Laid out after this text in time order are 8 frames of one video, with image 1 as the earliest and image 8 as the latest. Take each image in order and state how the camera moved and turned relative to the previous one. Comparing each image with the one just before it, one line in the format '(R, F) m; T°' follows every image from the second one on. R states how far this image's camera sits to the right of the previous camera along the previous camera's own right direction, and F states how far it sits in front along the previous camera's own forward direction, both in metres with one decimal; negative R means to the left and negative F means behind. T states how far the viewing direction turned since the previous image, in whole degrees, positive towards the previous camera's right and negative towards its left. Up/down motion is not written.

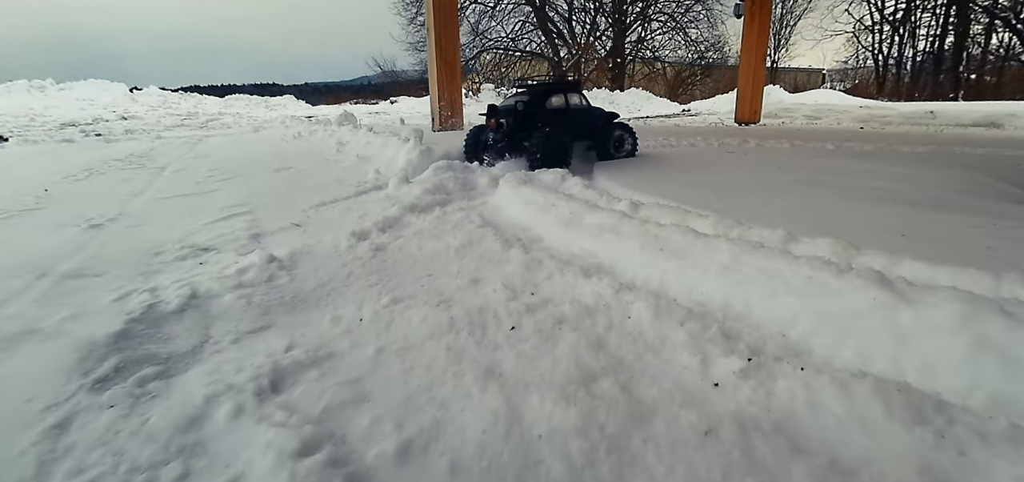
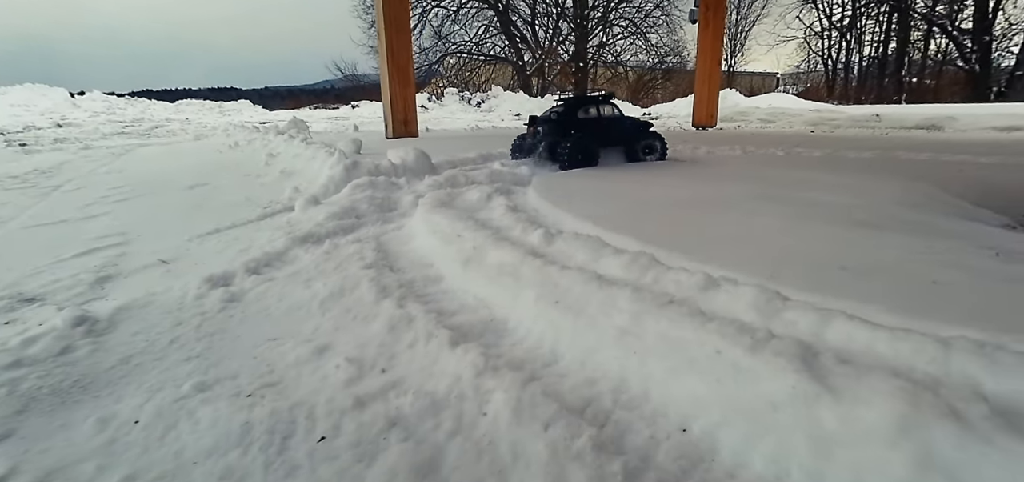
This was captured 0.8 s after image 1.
(+0.2, +0.2) m; +4°
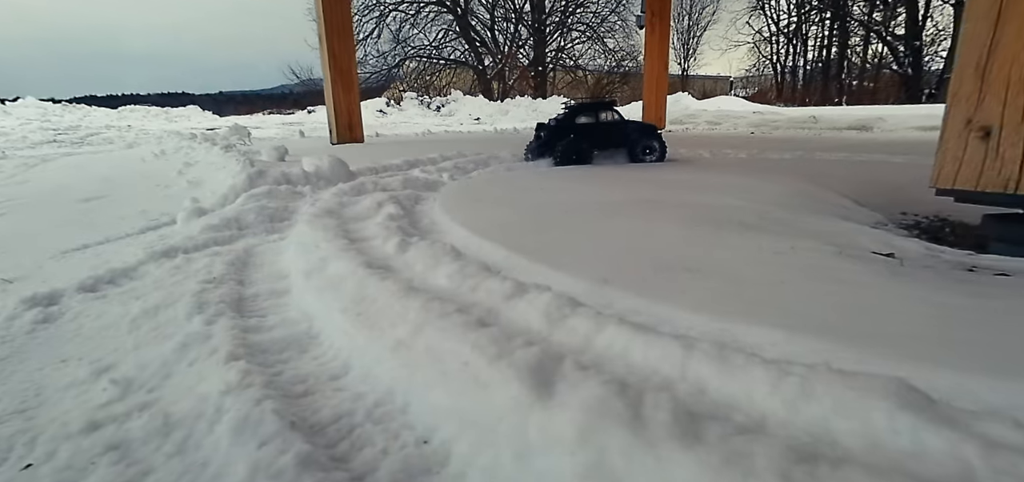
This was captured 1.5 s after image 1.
(+0.3, 0.0) m; +4°
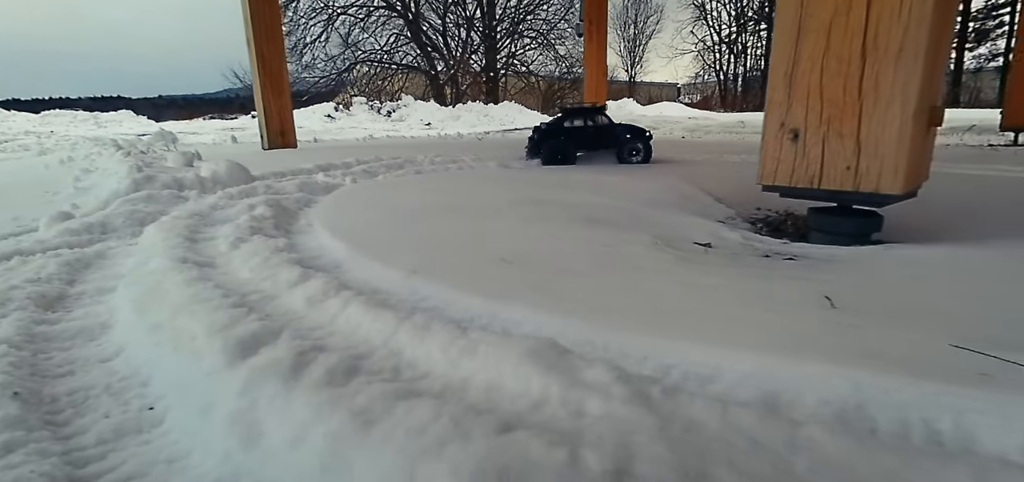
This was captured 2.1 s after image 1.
(+0.4, -0.1) m; +5°
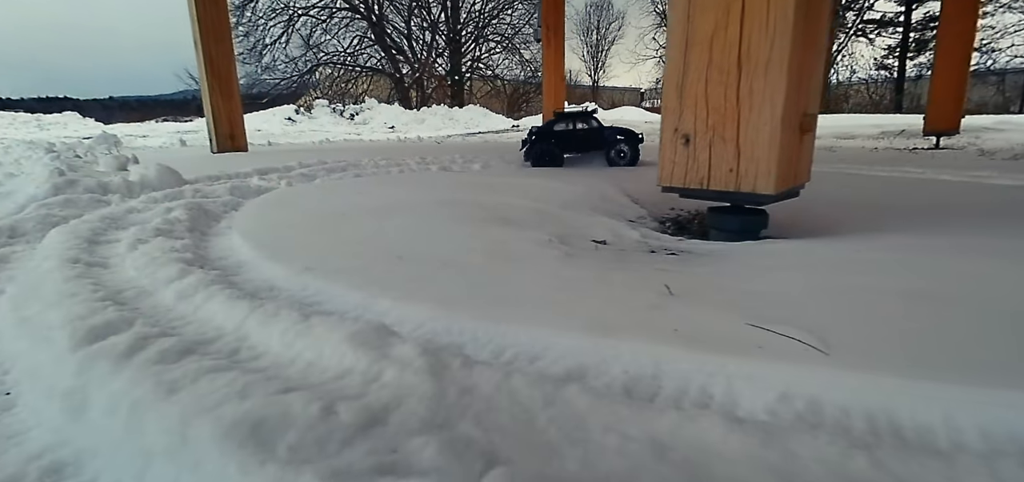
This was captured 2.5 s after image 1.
(+0.2, -0.1) m; +4°
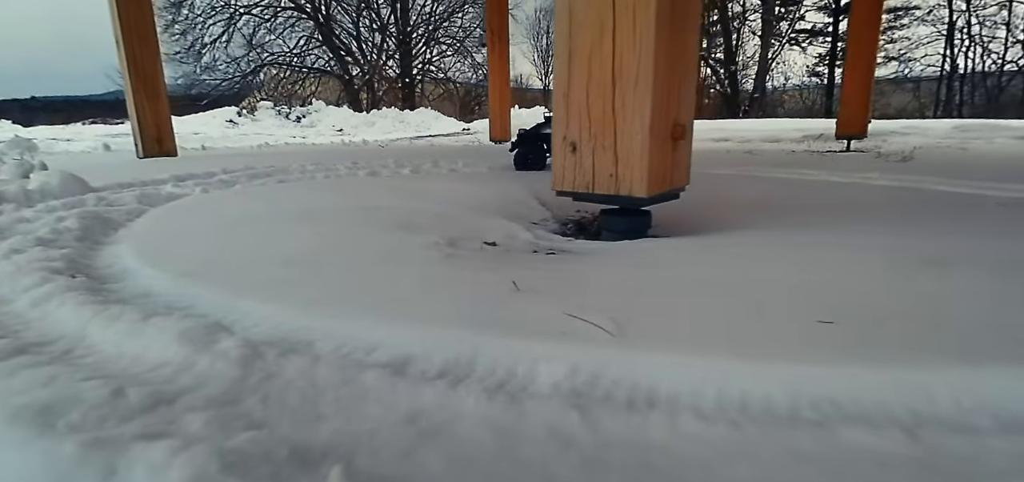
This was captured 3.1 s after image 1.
(+0.3, -0.1) m; +5°
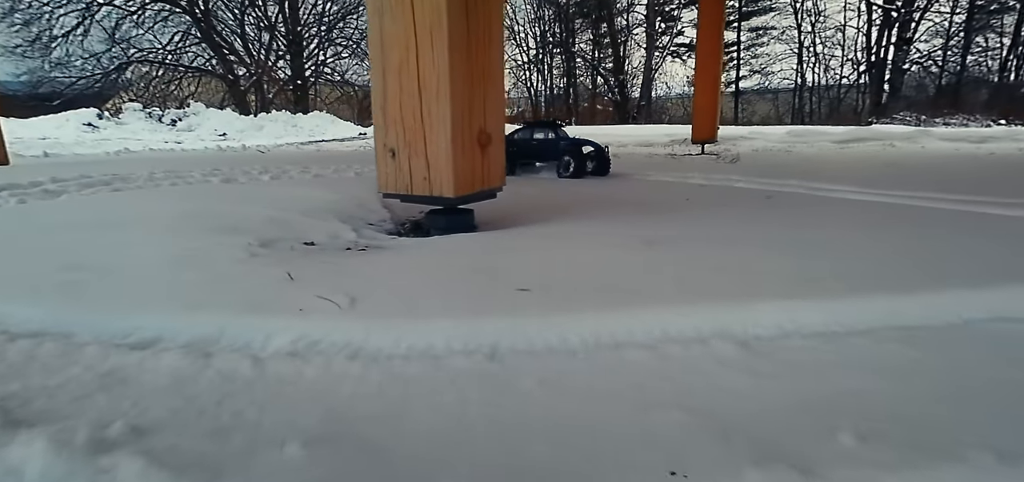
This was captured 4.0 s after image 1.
(+0.4, -0.3) m; +10°
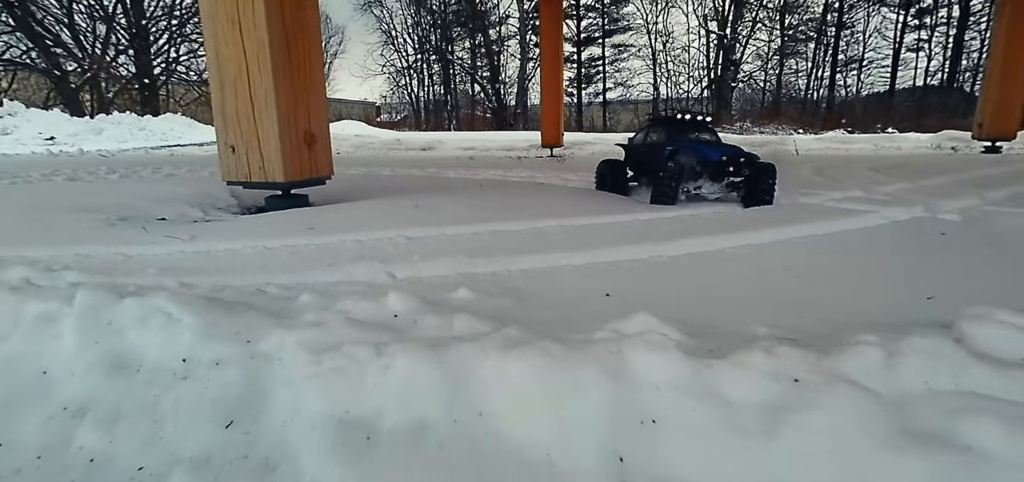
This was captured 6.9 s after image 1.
(+0.4, -1.0) m; +13°
